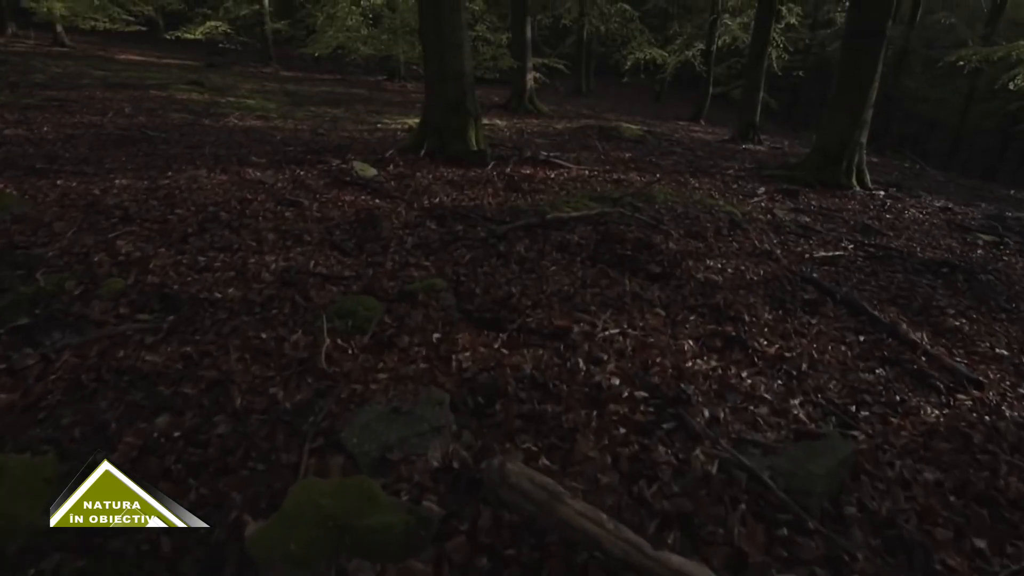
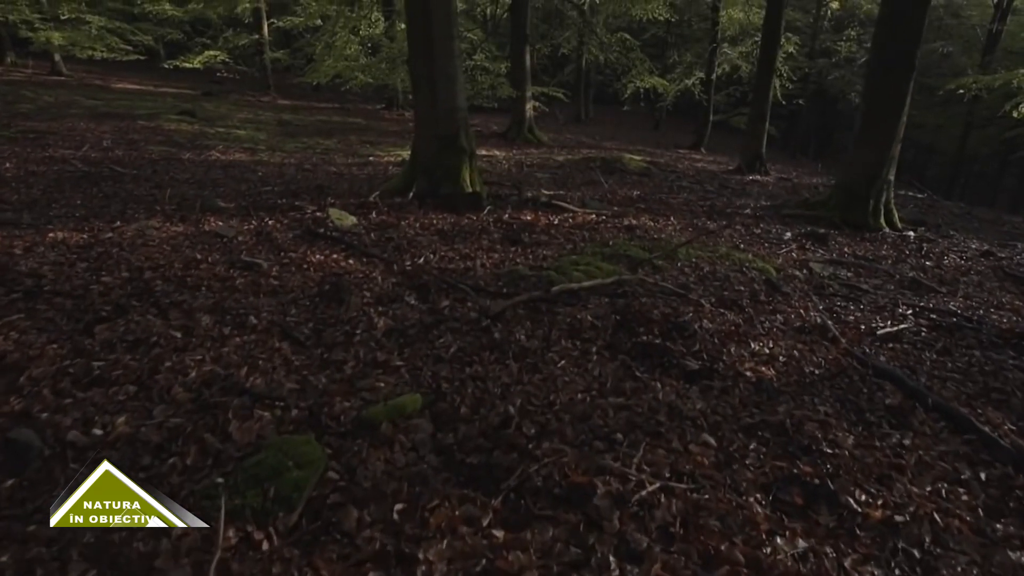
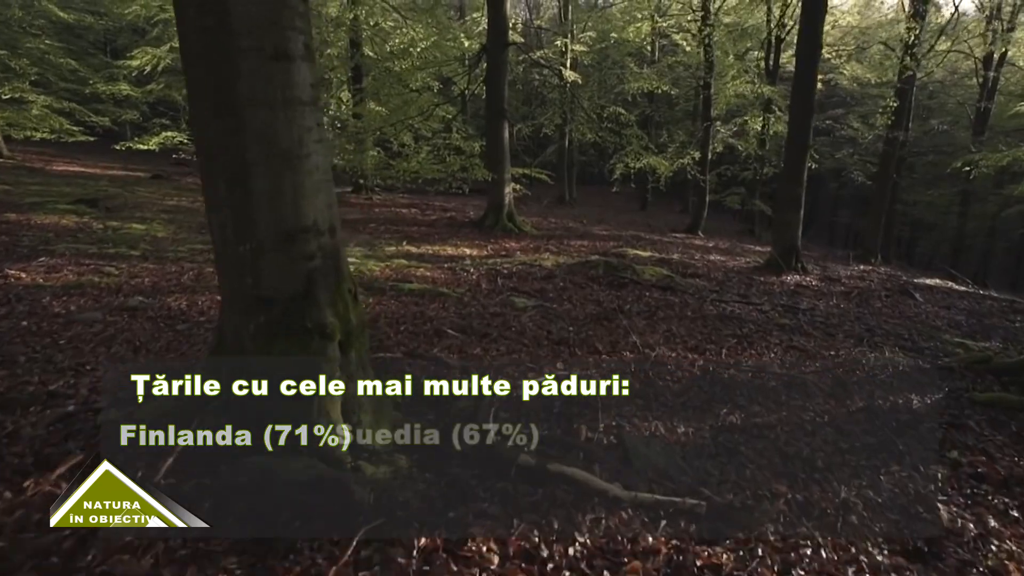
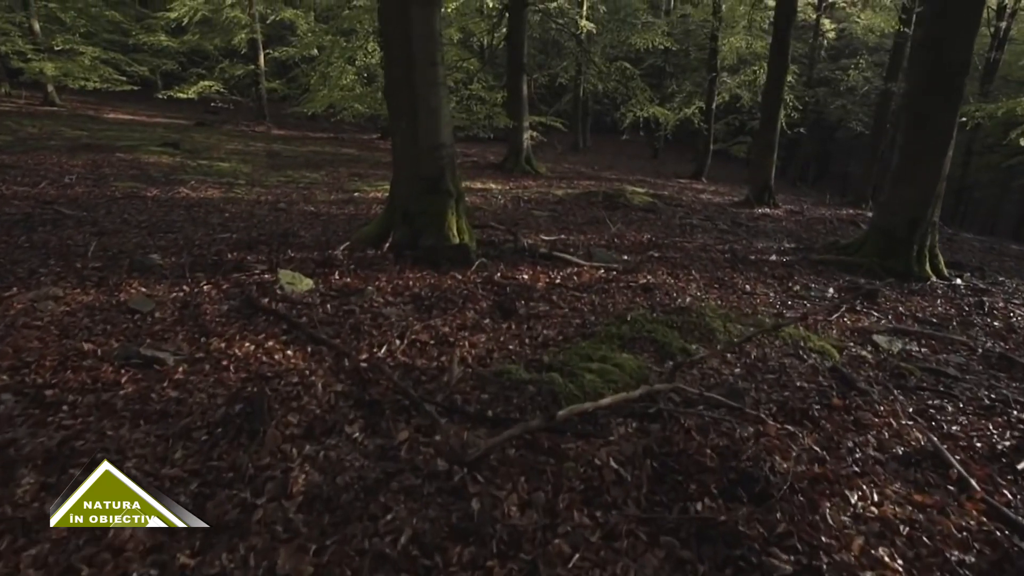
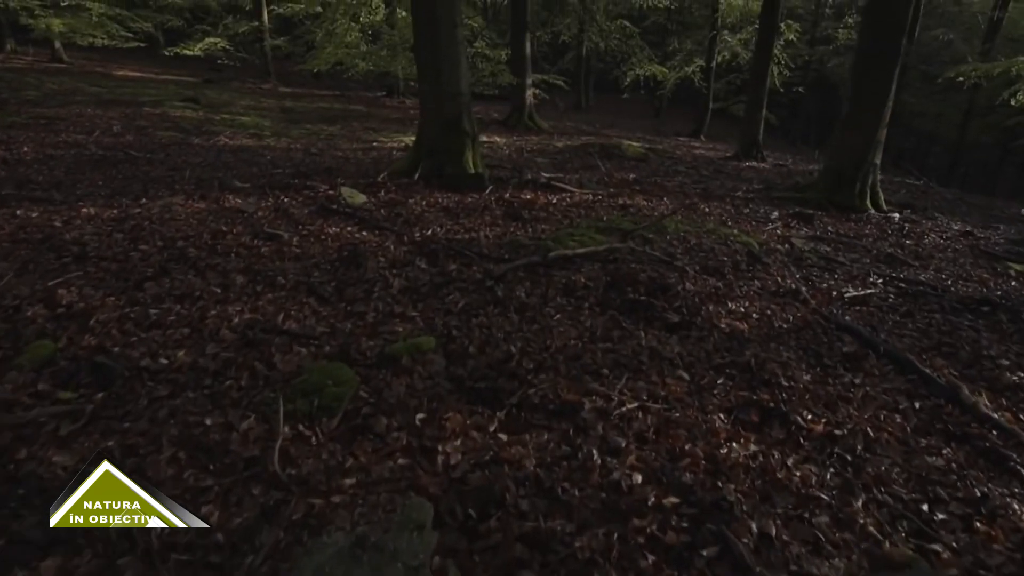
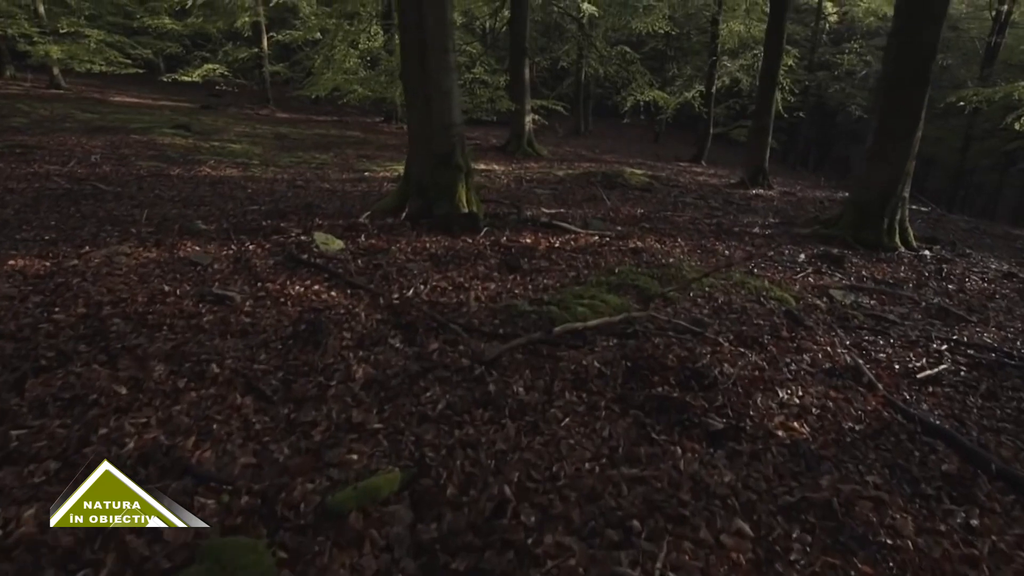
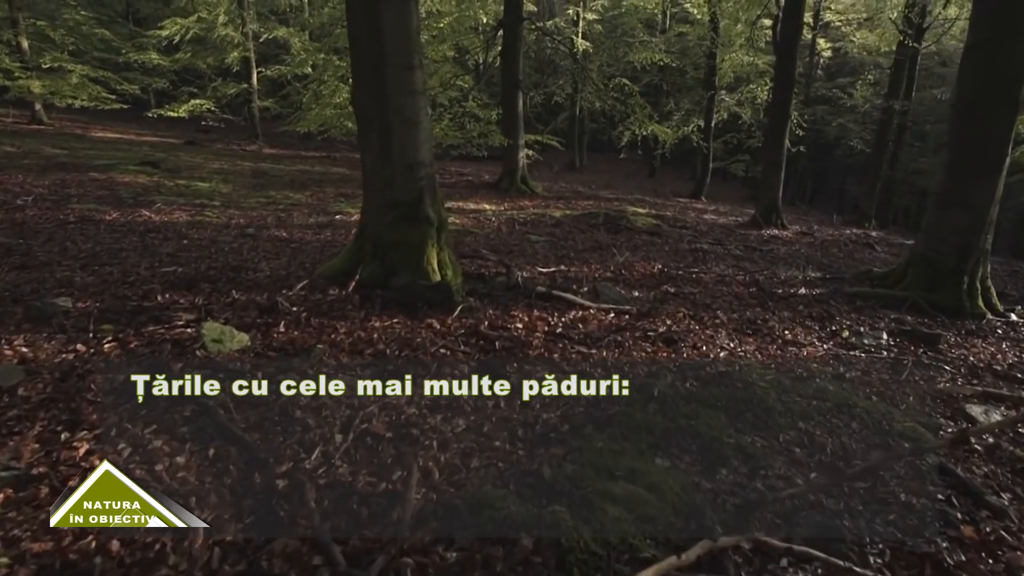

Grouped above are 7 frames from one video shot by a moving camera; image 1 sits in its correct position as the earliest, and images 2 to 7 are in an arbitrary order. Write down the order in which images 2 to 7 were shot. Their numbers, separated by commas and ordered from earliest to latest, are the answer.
5, 2, 6, 4, 7, 3
